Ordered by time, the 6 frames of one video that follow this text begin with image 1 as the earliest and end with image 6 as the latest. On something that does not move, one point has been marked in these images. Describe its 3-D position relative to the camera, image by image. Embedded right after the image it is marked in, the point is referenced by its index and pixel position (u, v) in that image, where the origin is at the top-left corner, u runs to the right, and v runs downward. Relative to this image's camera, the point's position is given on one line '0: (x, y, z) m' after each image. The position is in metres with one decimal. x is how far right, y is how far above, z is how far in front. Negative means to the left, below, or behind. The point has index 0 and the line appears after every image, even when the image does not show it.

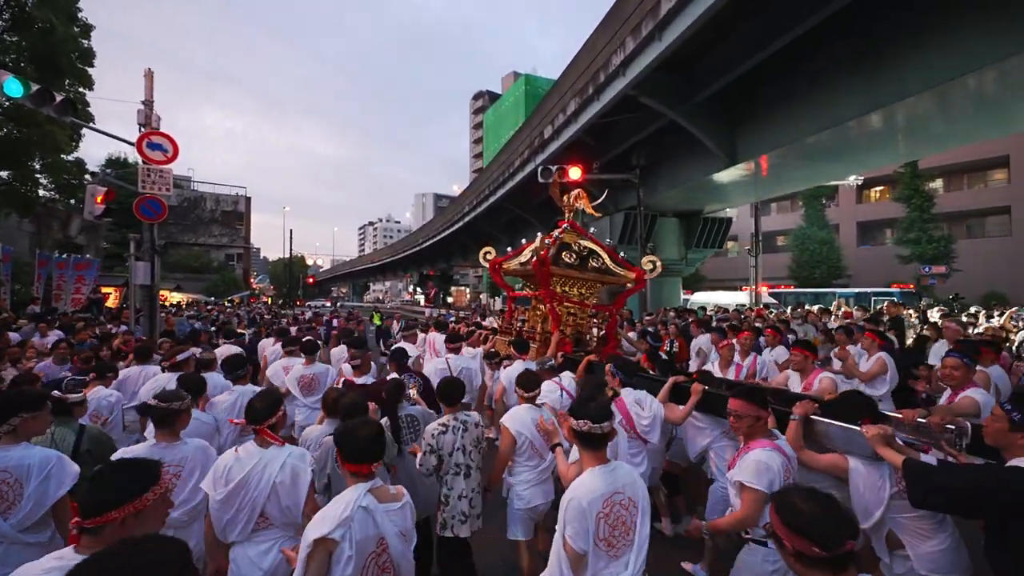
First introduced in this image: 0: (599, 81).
0: (+1.5, +3.4, +8.9) m
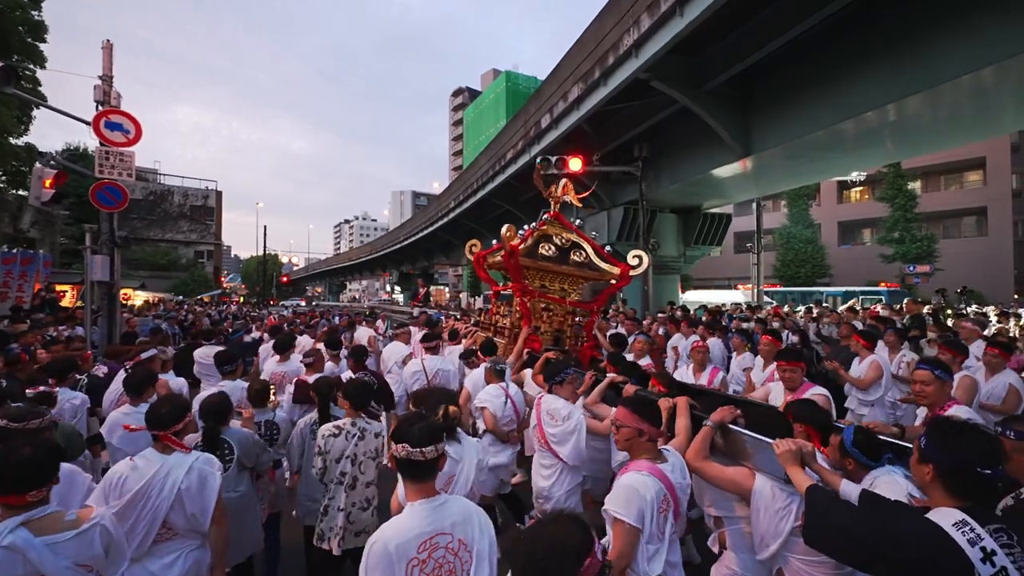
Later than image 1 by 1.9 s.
0: (+1.5, +3.5, +8.3) m
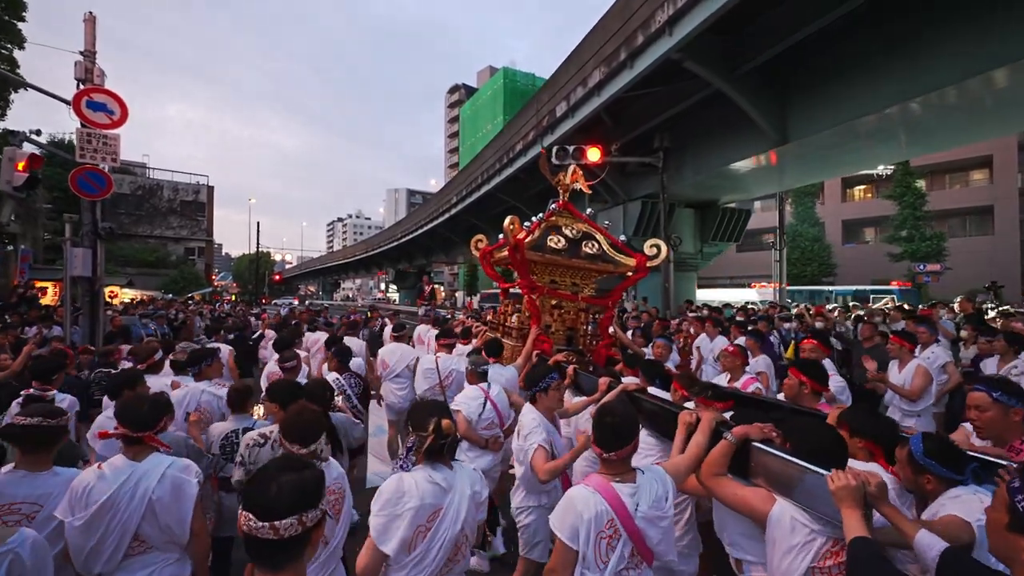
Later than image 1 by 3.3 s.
0: (+1.8, +3.5, +7.7) m
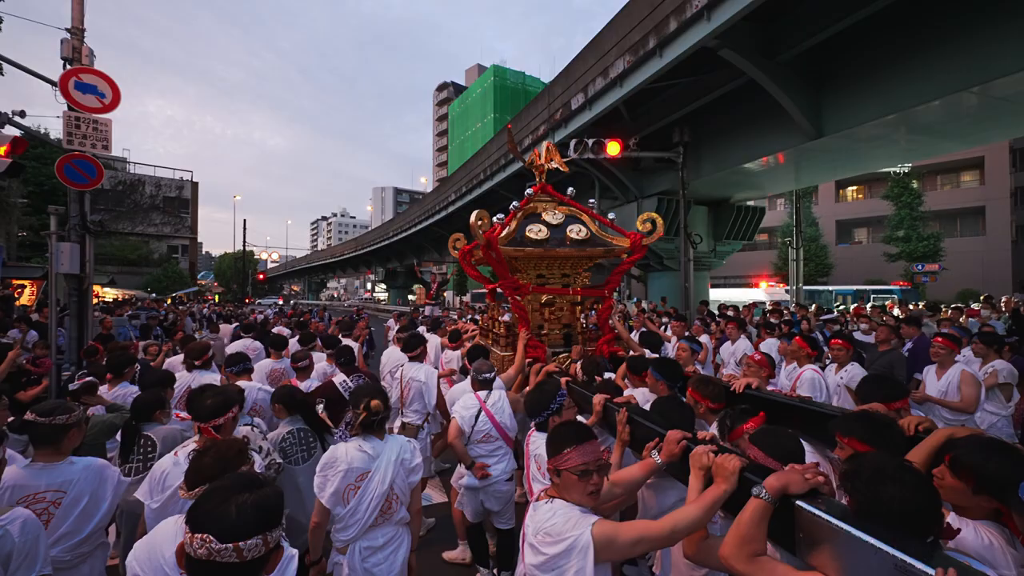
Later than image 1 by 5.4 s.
0: (+2.1, +3.5, +7.3) m
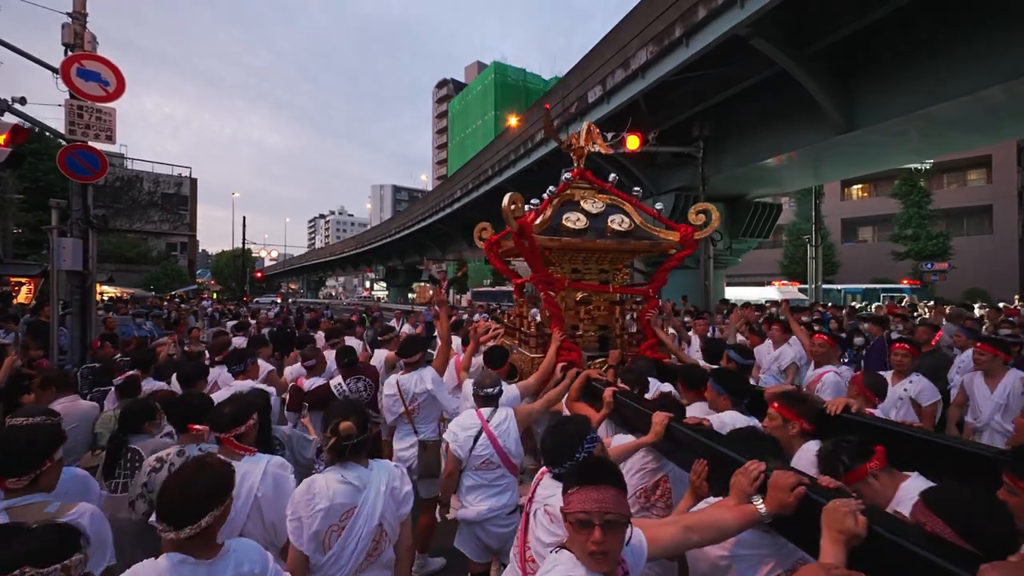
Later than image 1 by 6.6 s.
0: (+2.4, +3.5, +7.0) m
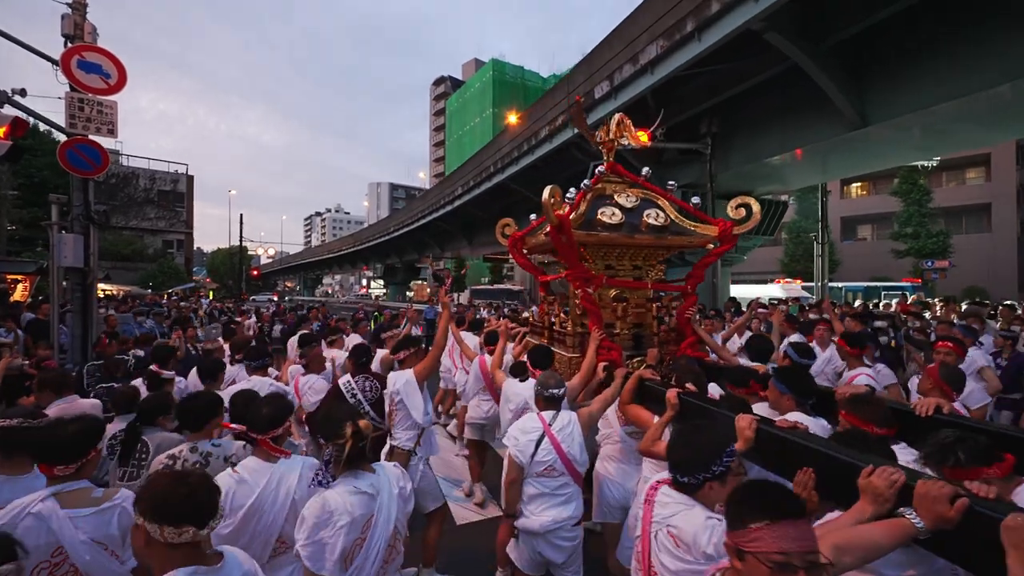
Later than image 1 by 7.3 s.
0: (+2.5, +3.6, +6.9) m
